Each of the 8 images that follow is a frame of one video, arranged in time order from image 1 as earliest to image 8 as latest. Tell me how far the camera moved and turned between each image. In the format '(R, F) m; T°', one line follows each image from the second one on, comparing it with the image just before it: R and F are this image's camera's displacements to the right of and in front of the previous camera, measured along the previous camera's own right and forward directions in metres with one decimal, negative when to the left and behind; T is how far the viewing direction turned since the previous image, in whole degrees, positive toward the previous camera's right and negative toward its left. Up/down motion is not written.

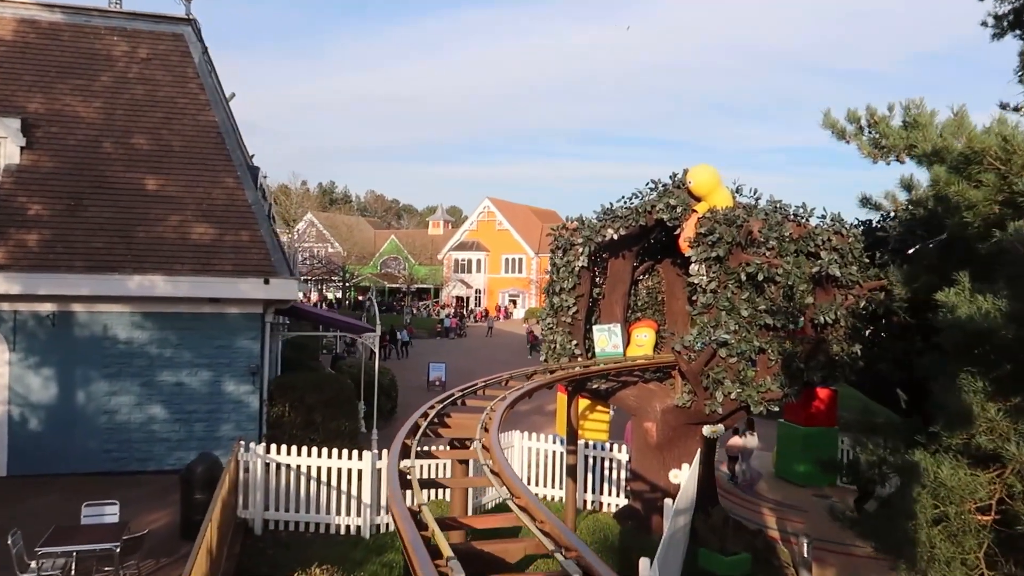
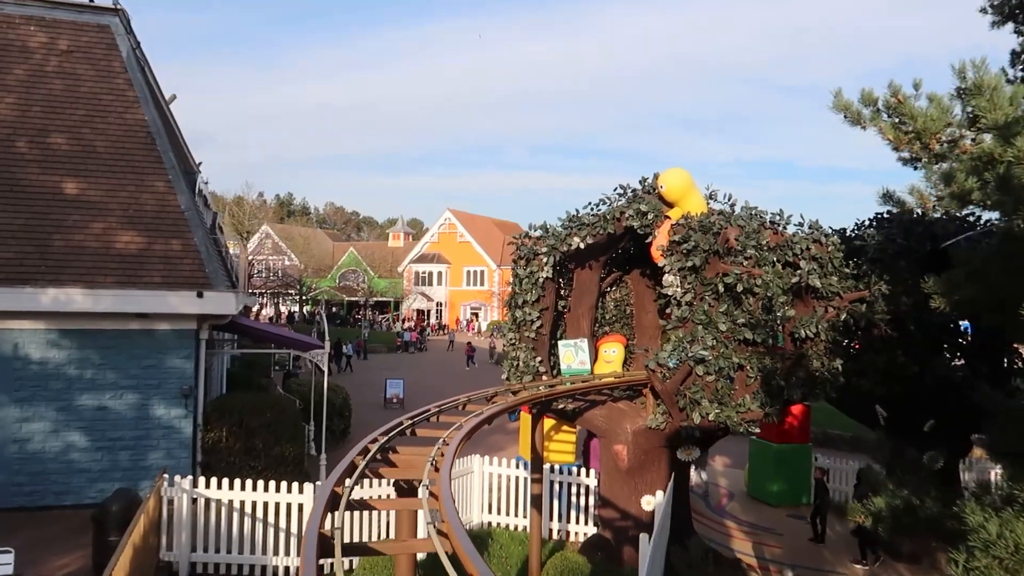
(0.0, +0.7) m; +3°
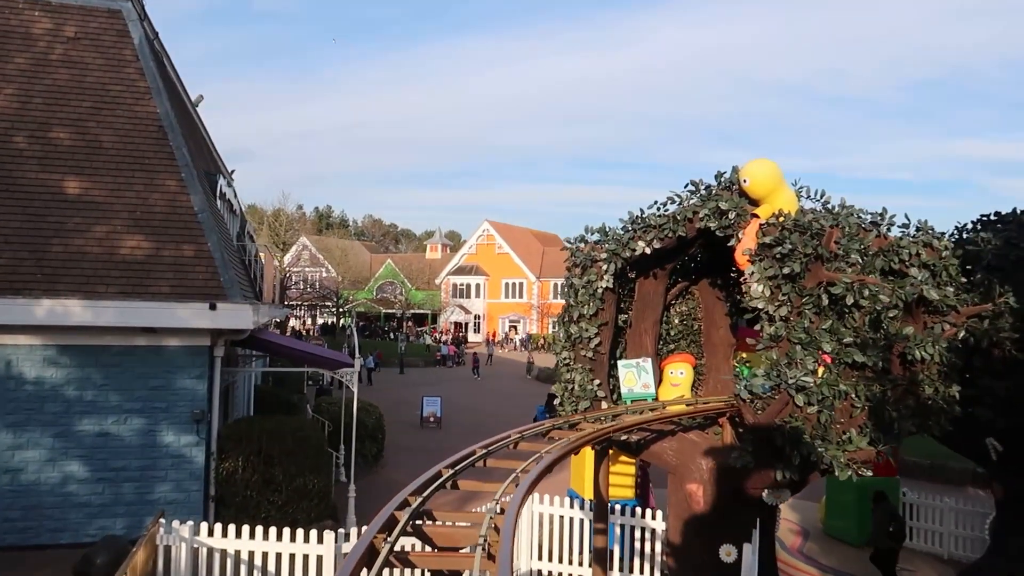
(-0.2, +1.2) m; -3°
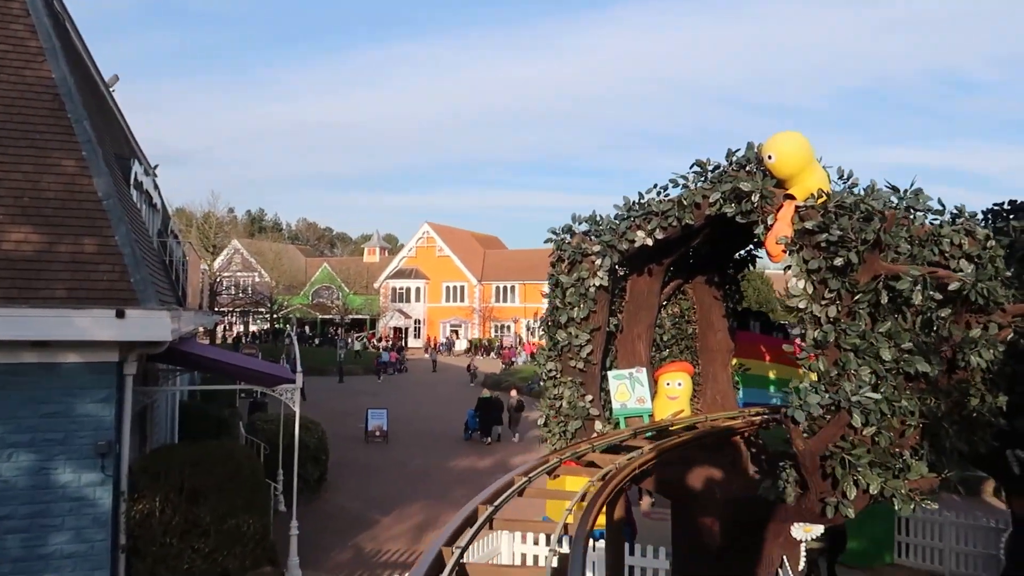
(-0.3, +1.3) m; +5°
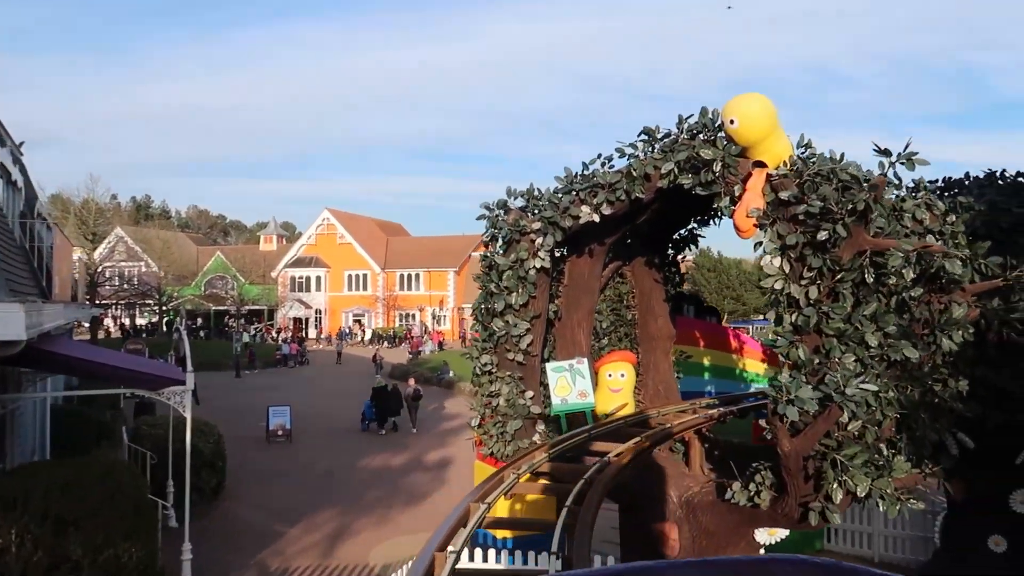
(-0.2, +0.8) m; +7°
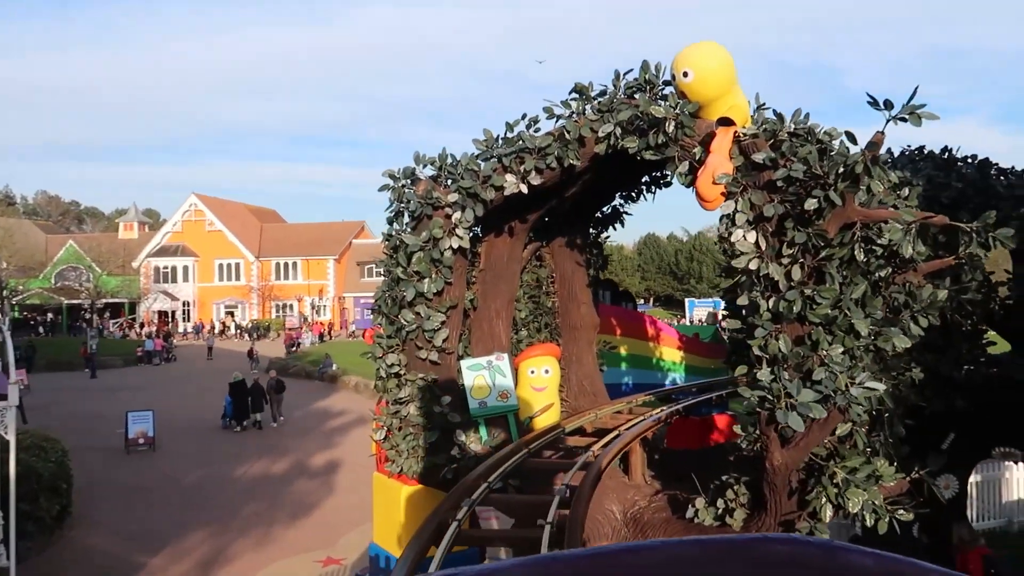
(-0.2, +1.0) m; +9°
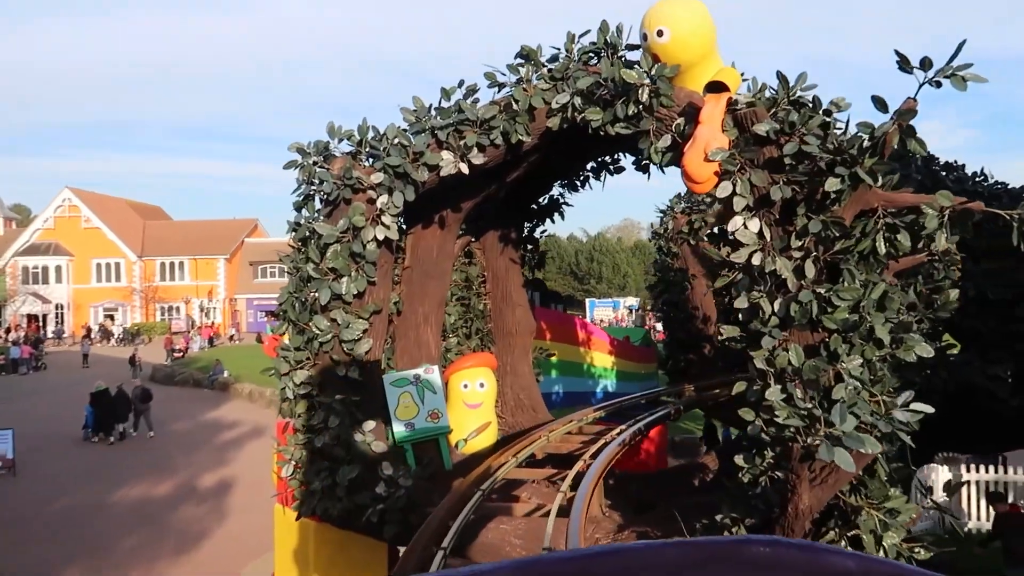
(-0.2, +0.9) m; +7°
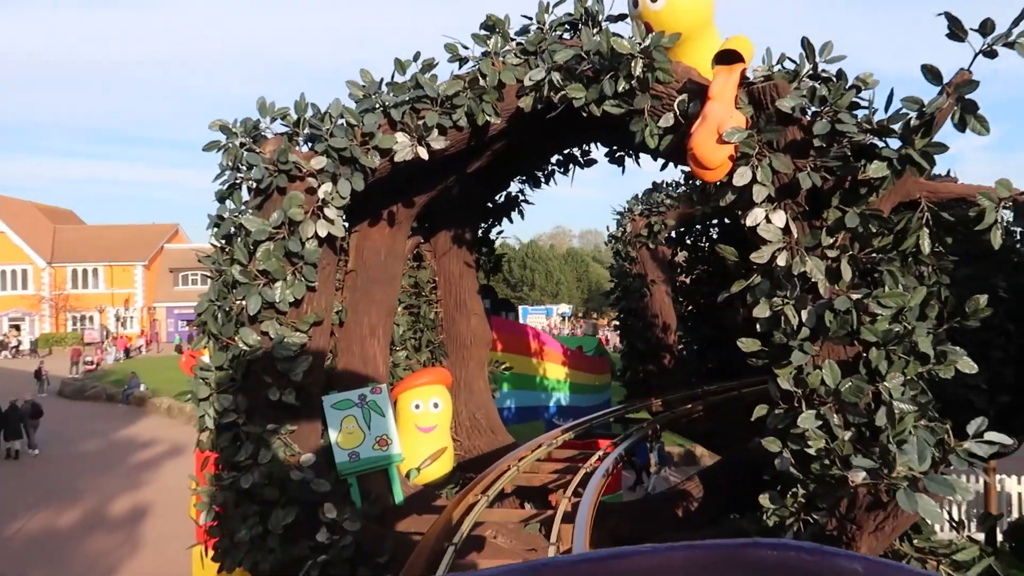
(-0.2, +0.6) m; +5°
